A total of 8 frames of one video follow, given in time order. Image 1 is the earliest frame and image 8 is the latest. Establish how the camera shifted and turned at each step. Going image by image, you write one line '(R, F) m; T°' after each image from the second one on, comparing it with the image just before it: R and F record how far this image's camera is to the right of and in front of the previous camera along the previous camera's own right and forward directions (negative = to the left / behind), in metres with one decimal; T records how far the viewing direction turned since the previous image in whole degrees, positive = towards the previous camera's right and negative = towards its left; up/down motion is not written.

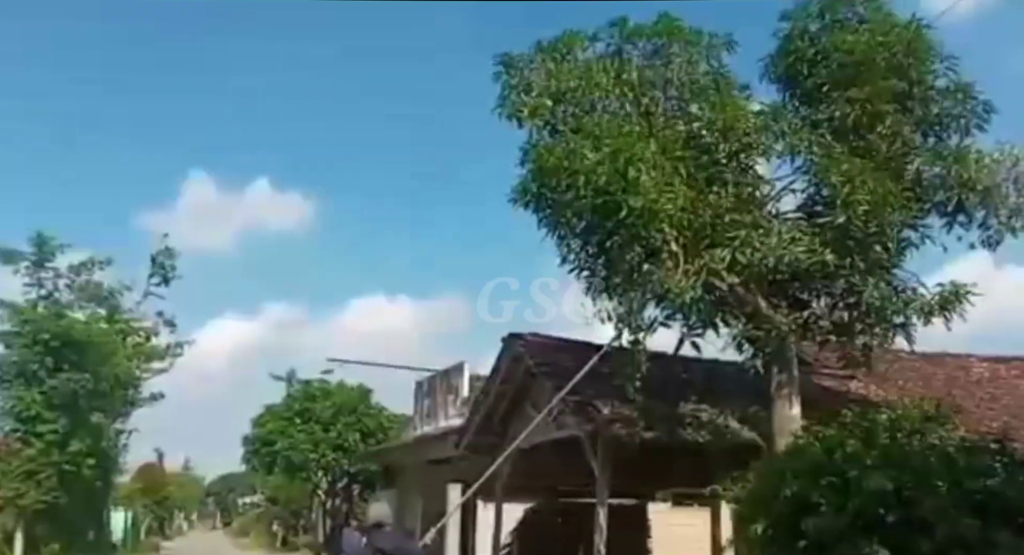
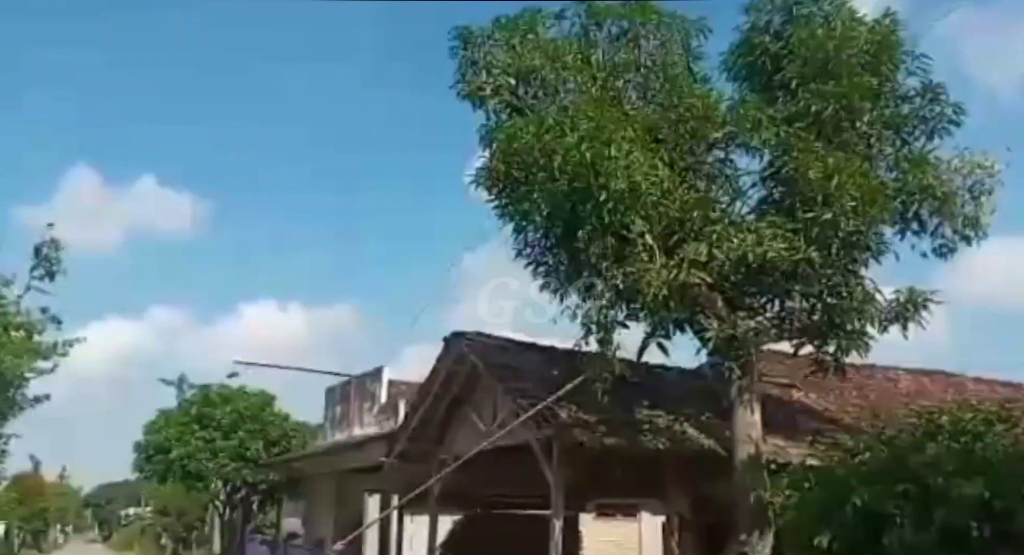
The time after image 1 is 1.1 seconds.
(-0.5, +0.8) m; +6°
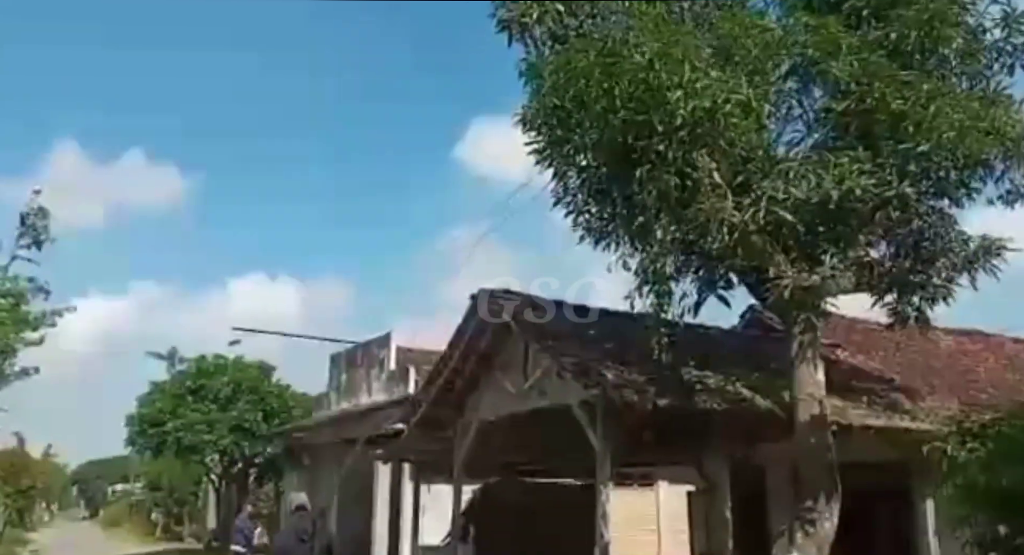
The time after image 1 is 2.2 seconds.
(-0.6, +0.8) m; +1°
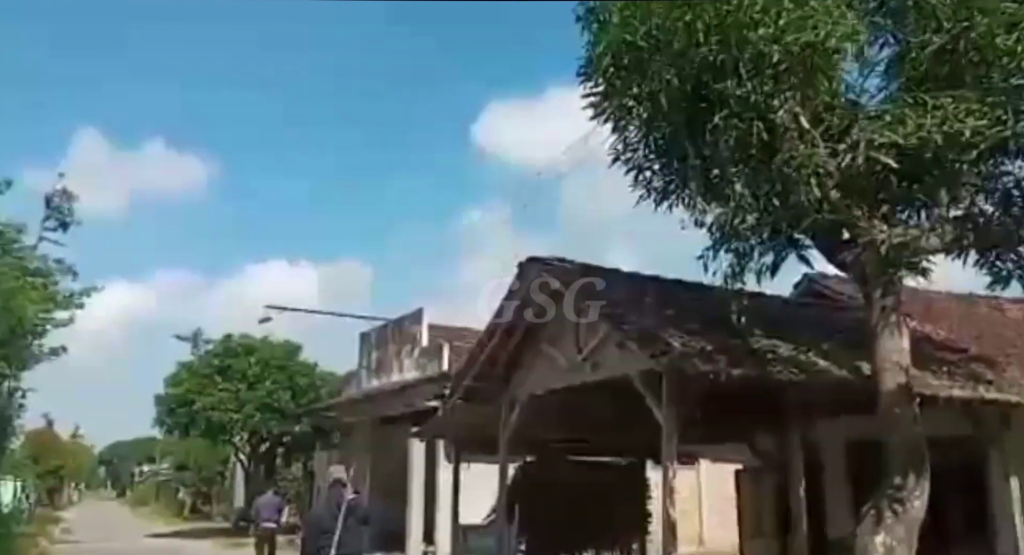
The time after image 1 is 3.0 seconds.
(-0.3, +0.6) m; -1°
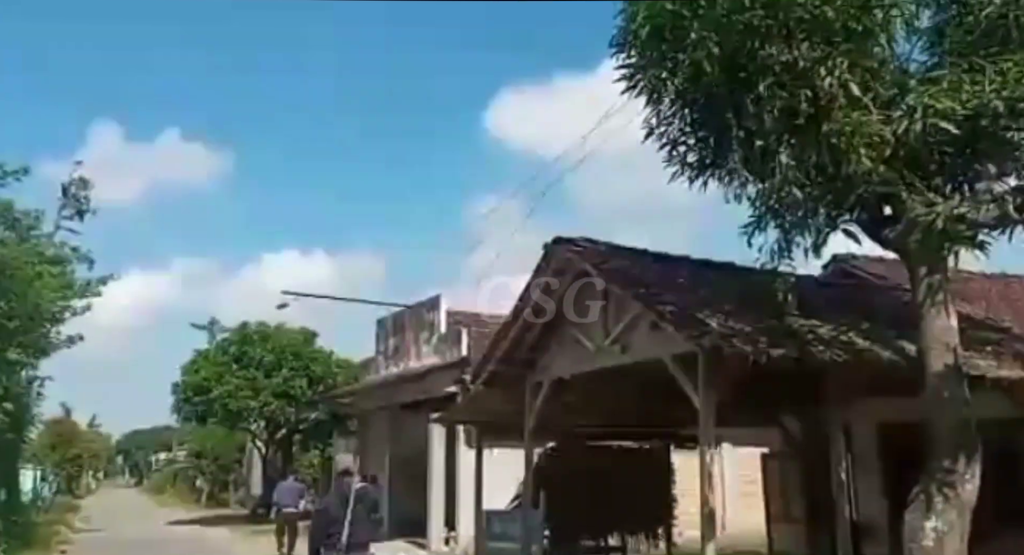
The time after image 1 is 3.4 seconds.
(-0.1, +0.3) m; -1°
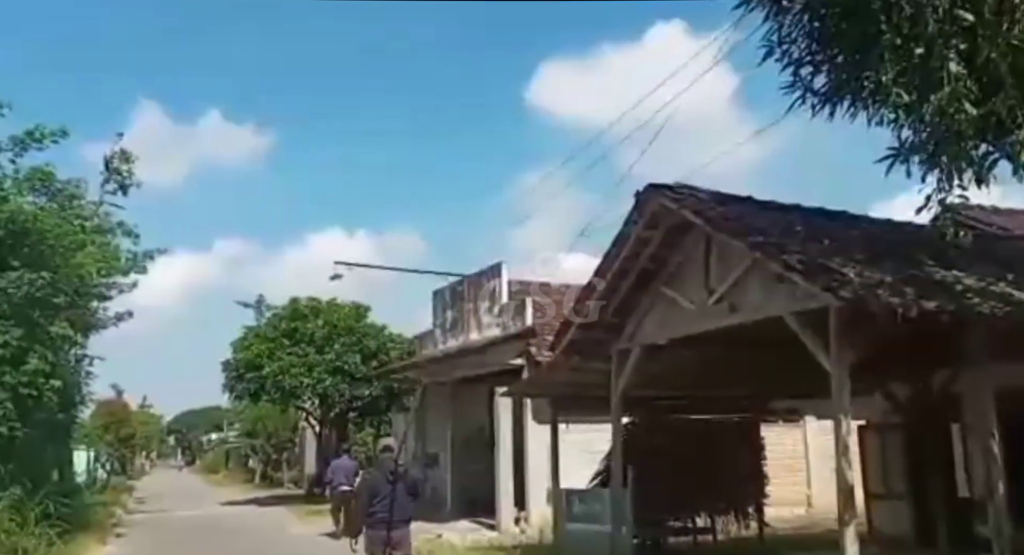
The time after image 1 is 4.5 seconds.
(-0.5, +1.0) m; -3°
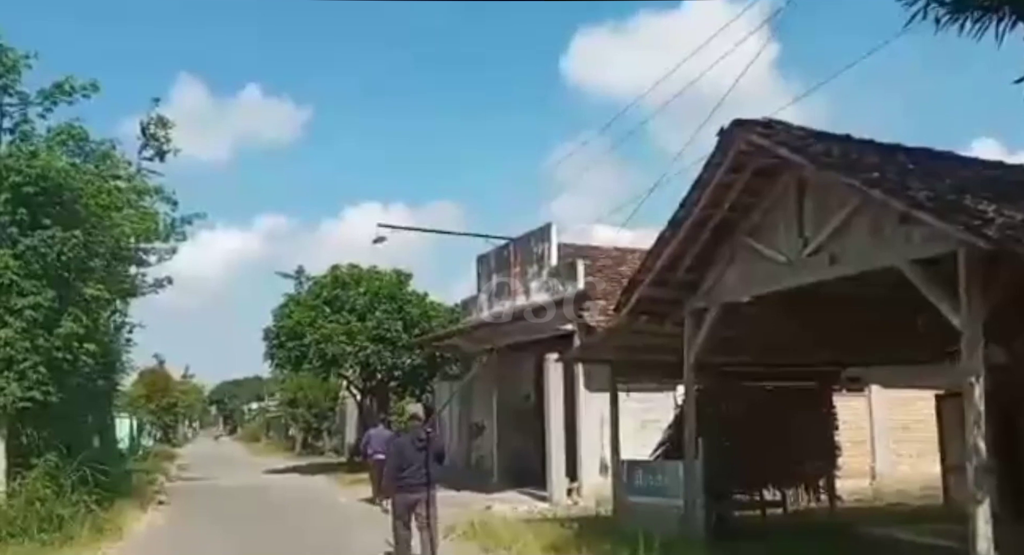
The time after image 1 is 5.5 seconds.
(-0.3, +0.8) m; -2°
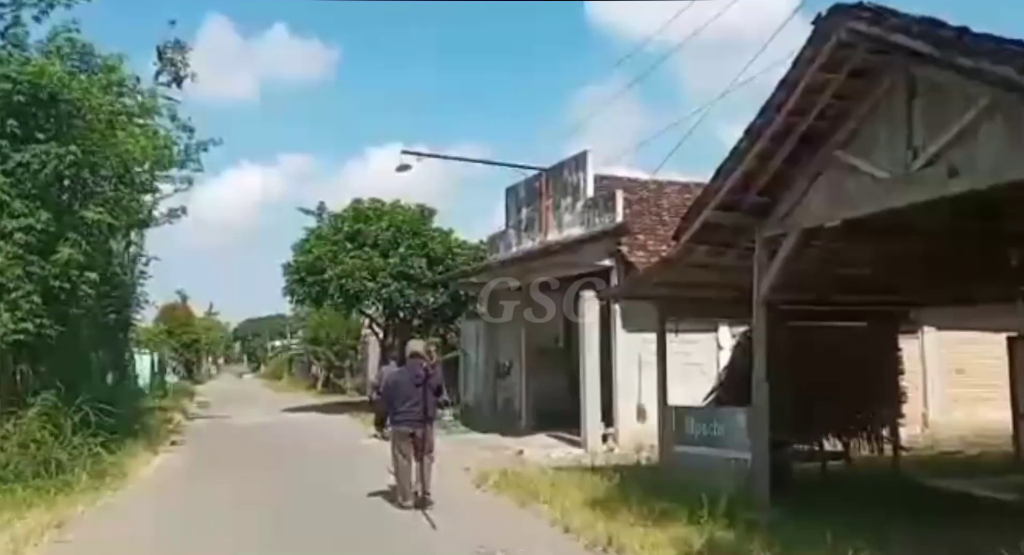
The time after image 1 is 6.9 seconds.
(-0.2, +1.1) m; -1°
